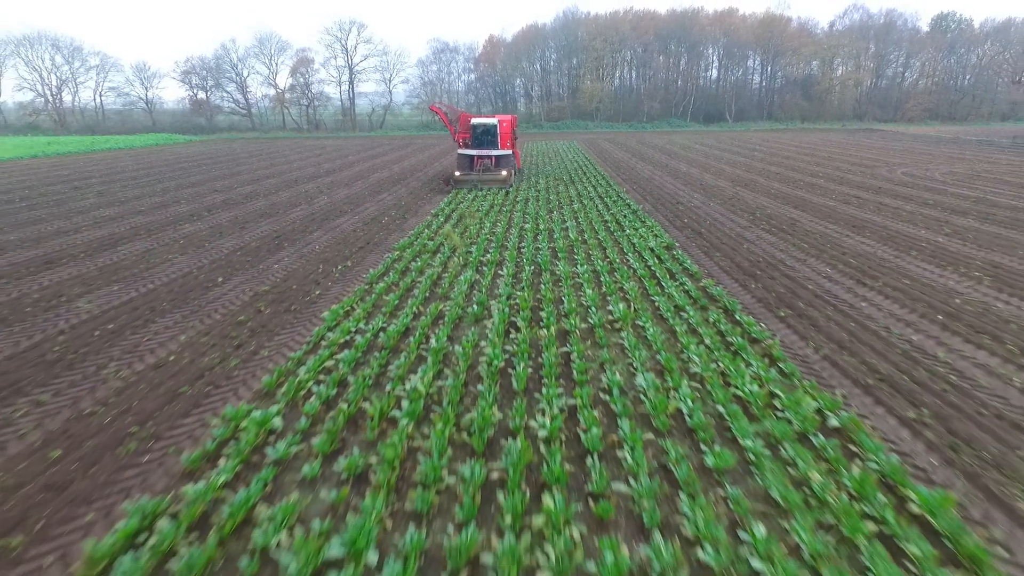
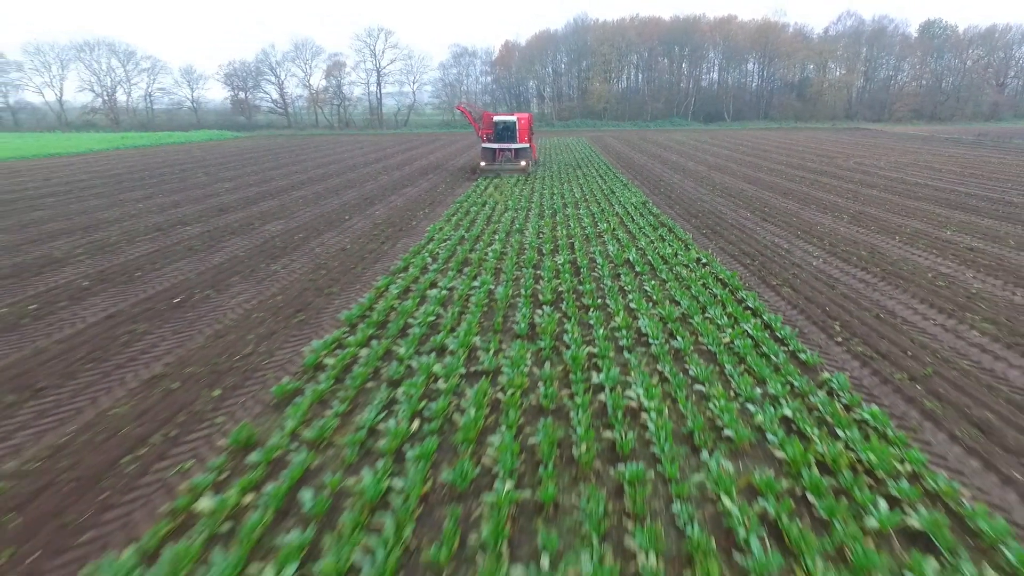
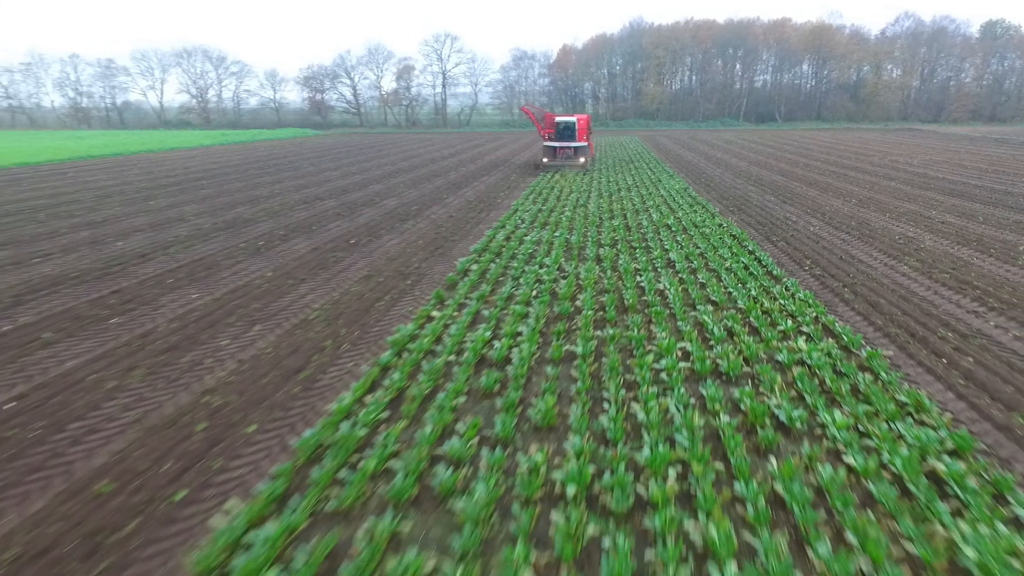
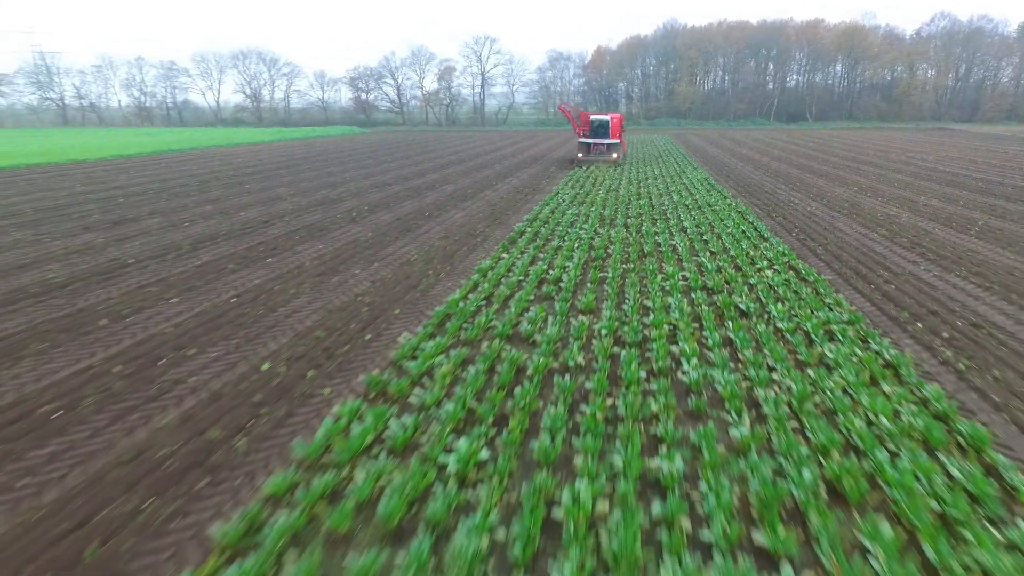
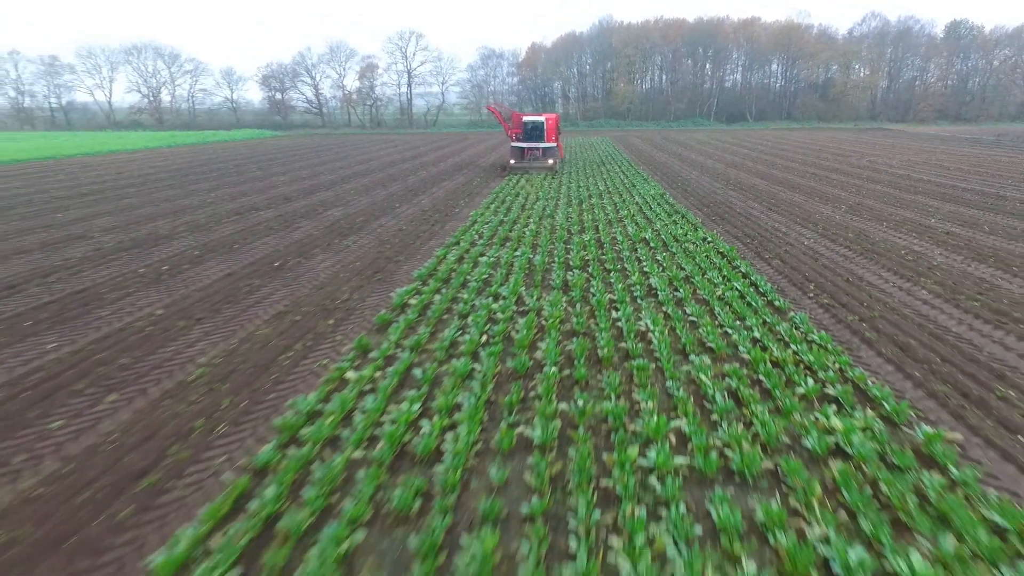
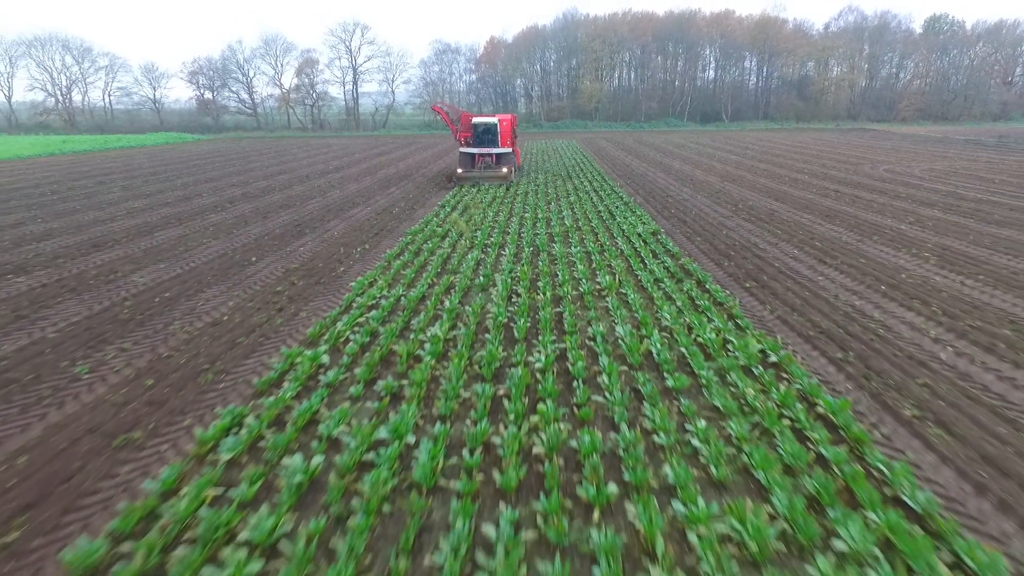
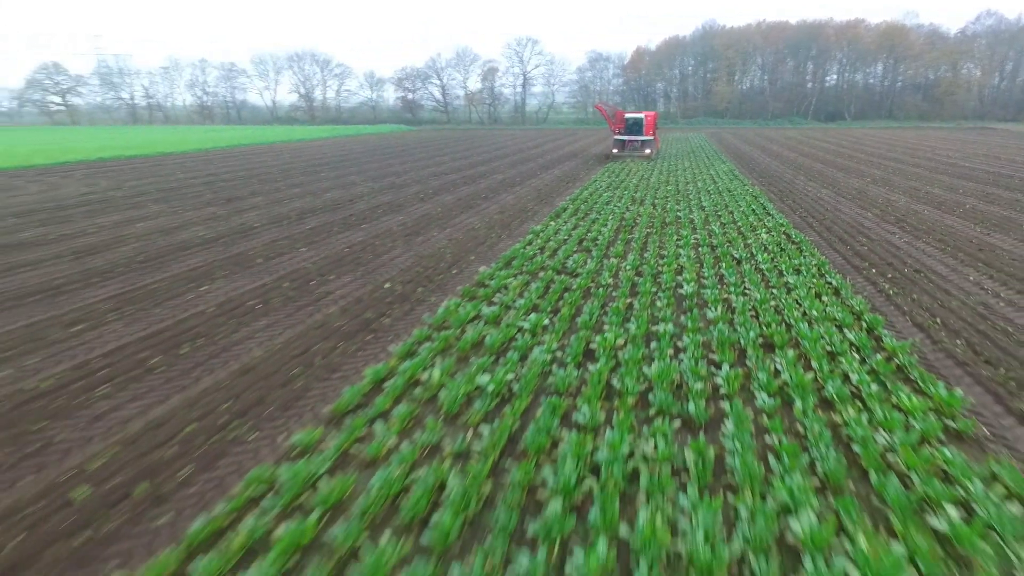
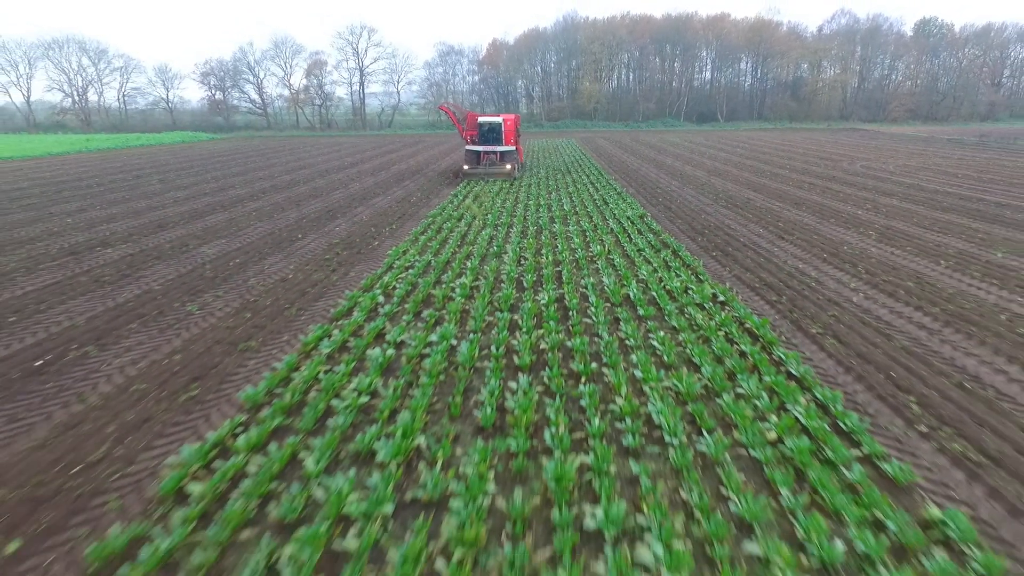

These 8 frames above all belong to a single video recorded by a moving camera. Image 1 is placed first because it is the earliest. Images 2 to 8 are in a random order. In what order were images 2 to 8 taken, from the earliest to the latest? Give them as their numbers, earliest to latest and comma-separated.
6, 8, 2, 5, 3, 4, 7
